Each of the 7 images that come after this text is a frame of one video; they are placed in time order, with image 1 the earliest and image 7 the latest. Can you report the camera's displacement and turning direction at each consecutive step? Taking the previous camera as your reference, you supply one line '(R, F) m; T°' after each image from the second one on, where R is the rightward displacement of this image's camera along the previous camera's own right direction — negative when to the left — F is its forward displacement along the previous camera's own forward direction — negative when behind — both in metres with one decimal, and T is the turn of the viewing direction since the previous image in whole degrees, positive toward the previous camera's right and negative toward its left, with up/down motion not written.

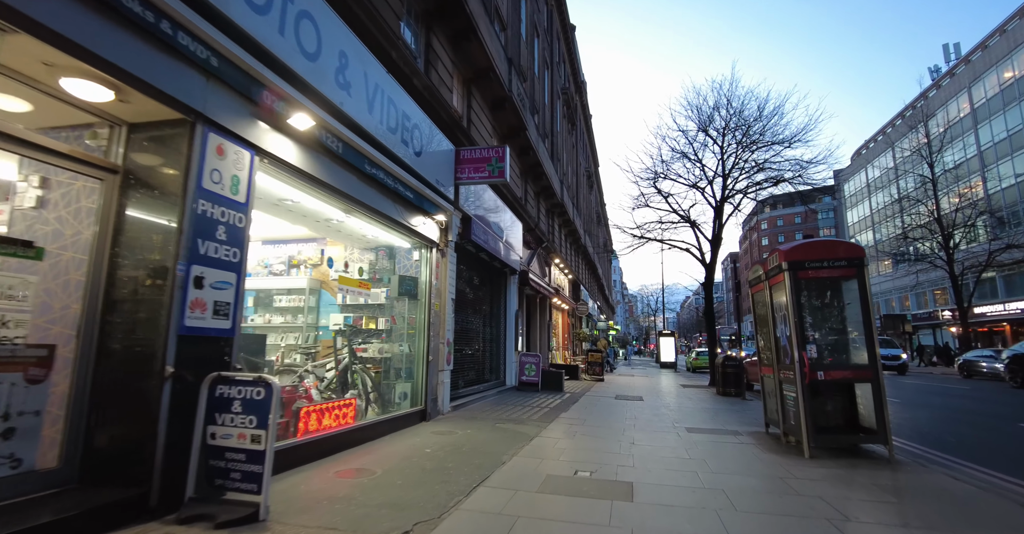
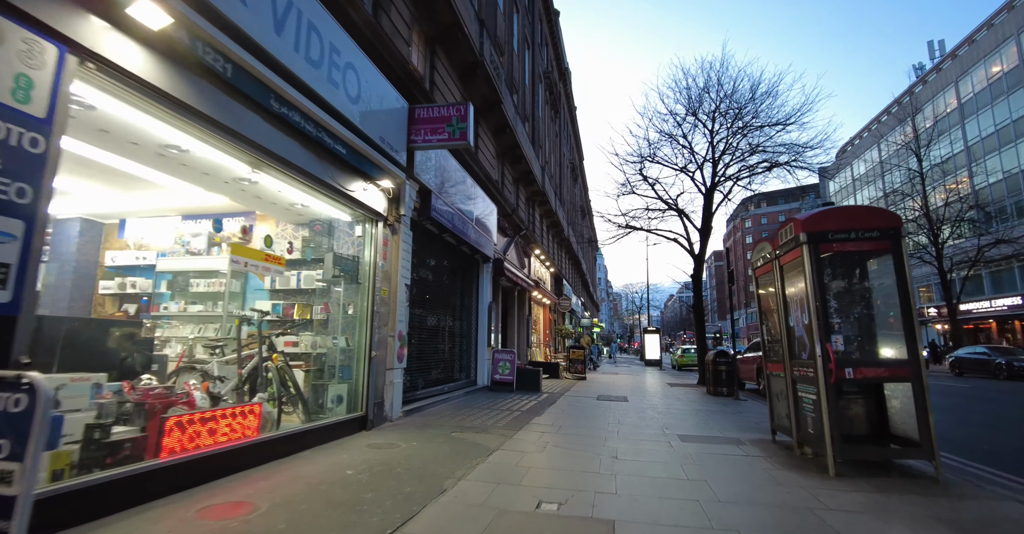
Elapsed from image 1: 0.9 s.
(+0.4, +1.3) m; +2°
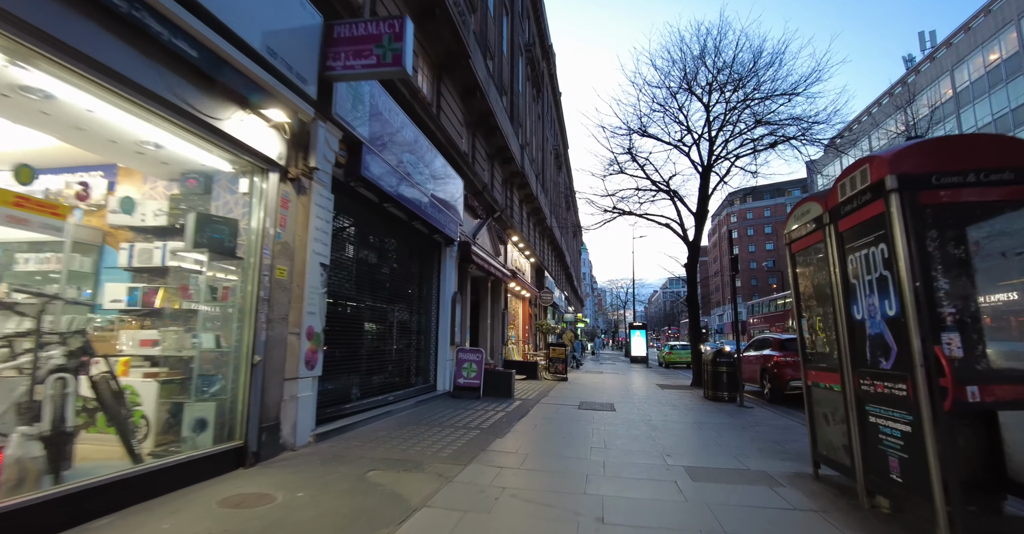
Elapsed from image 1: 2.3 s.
(+0.4, +1.9) m; +2°
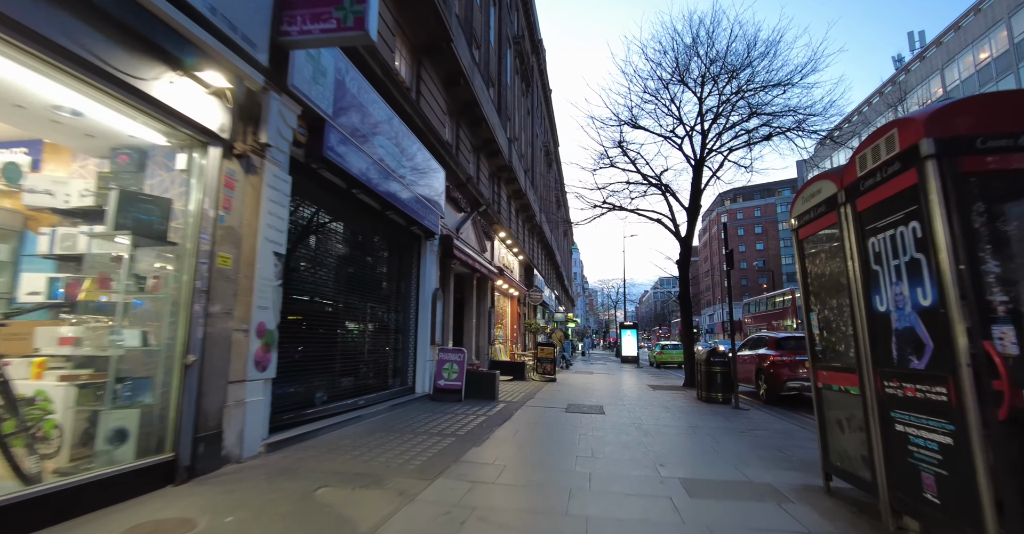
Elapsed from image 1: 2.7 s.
(+0.2, +0.6) m; +1°
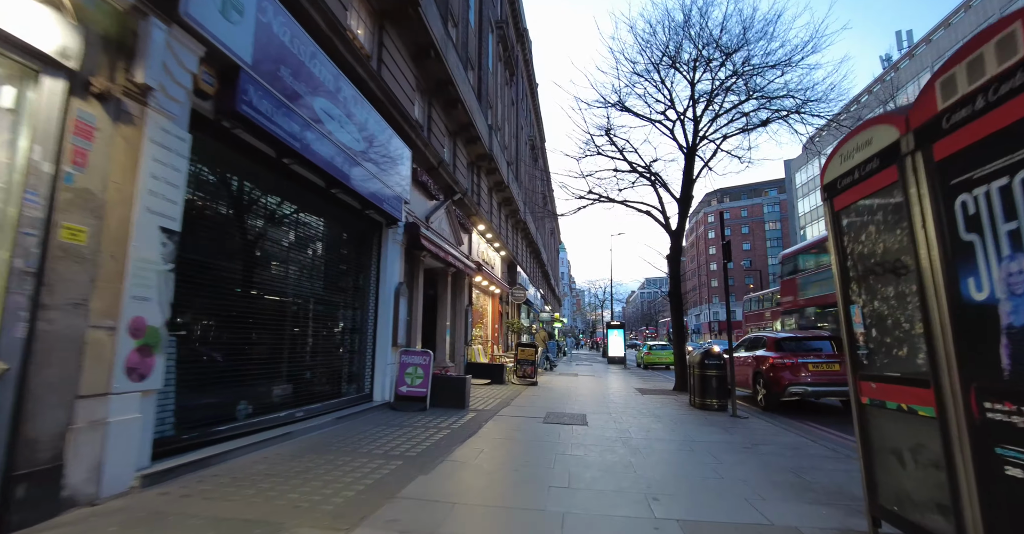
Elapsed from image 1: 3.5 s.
(+0.3, +1.1) m; +1°
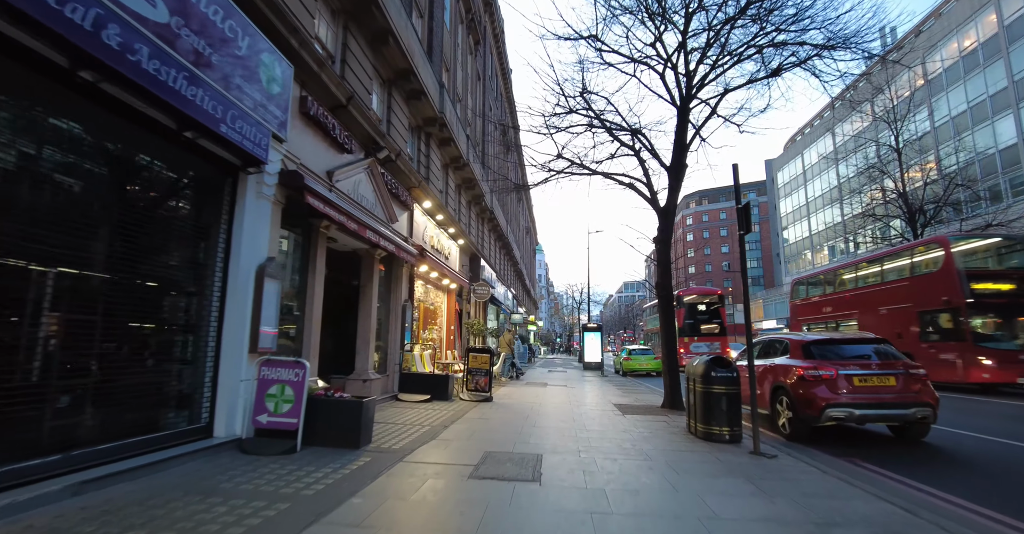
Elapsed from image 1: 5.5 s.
(+0.7, +3.0) m; +3°
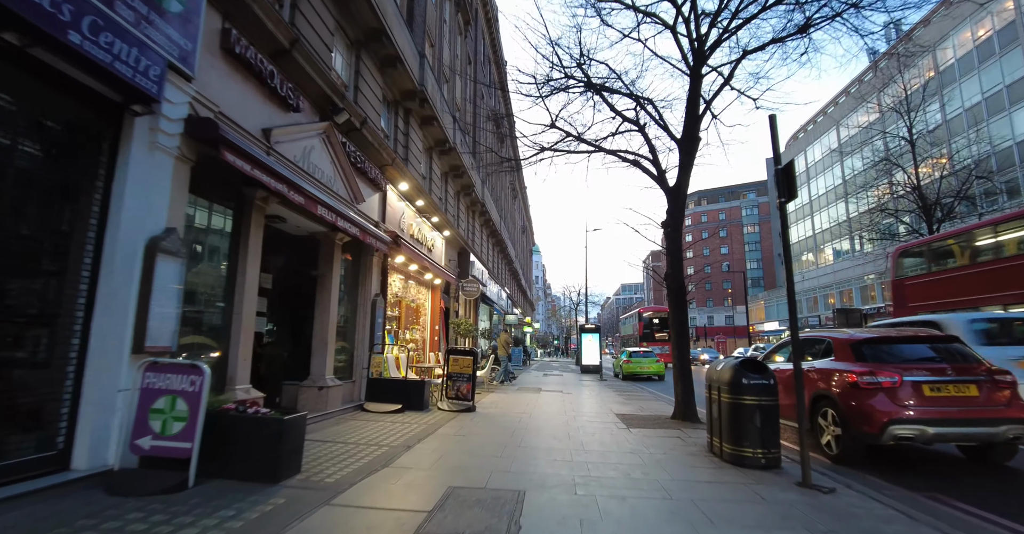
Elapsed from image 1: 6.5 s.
(+0.2, +1.5) m; 0°
